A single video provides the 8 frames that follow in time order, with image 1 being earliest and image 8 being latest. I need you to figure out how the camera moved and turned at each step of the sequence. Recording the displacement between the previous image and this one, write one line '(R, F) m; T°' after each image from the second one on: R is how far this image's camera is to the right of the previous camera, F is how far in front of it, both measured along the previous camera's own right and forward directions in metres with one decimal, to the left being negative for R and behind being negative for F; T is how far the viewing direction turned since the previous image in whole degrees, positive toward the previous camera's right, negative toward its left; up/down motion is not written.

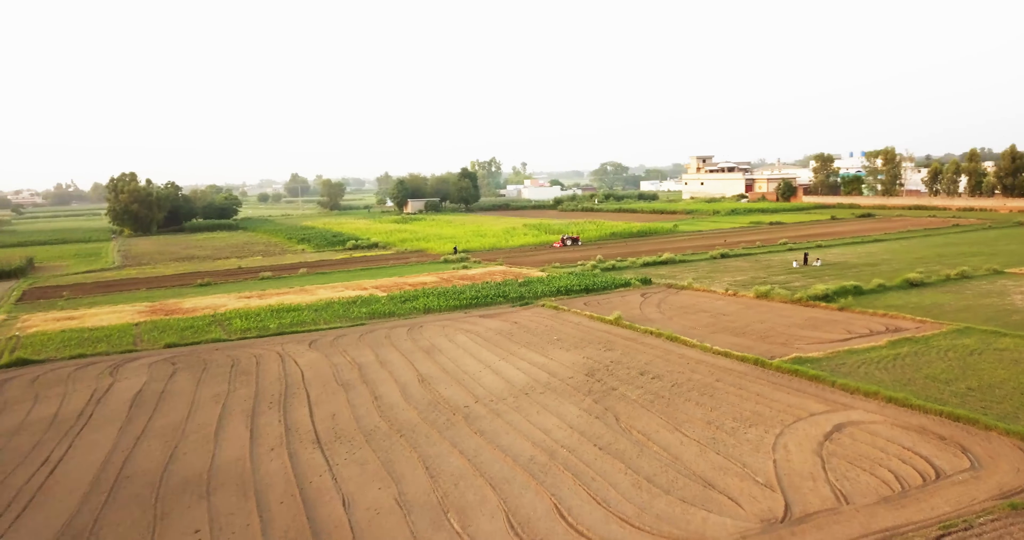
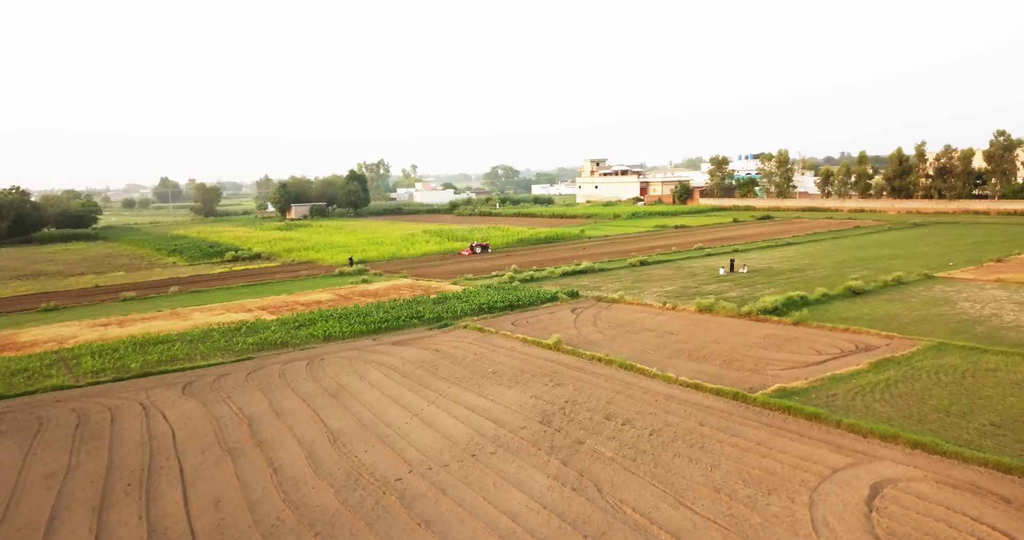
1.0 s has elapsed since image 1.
(-0.6, +2.4) m; +8°
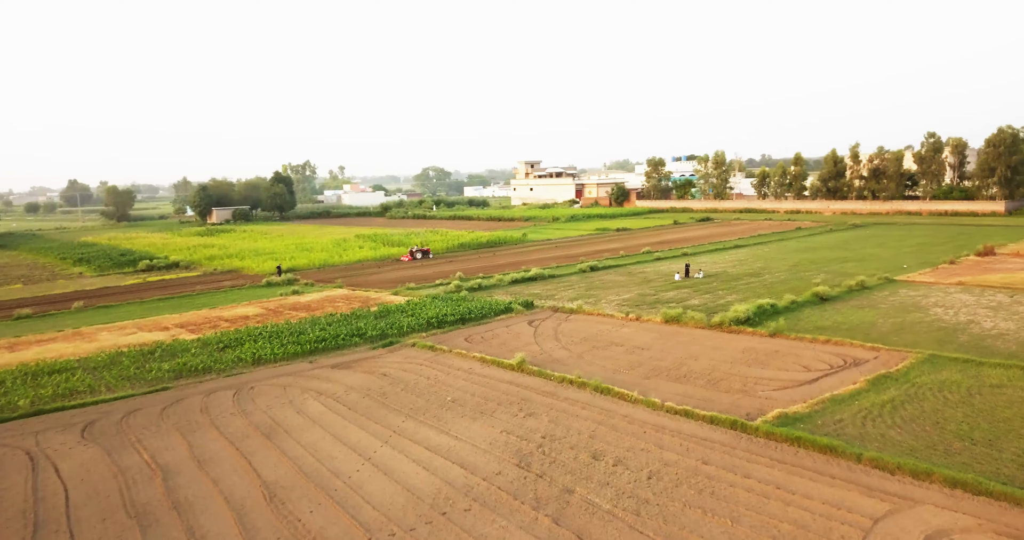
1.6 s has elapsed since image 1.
(-0.4, +1.5) m; +5°
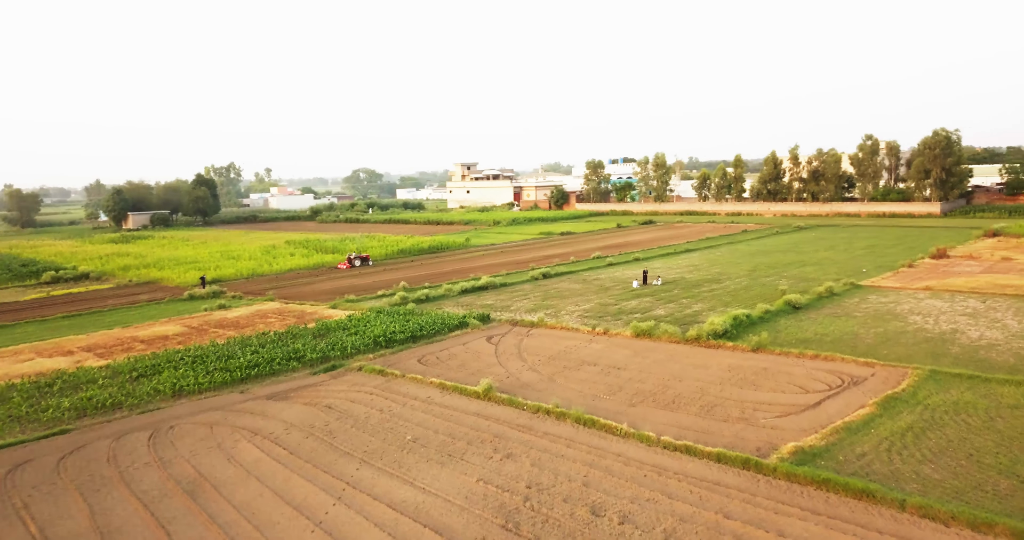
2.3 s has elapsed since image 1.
(-0.5, +1.5) m; +5°
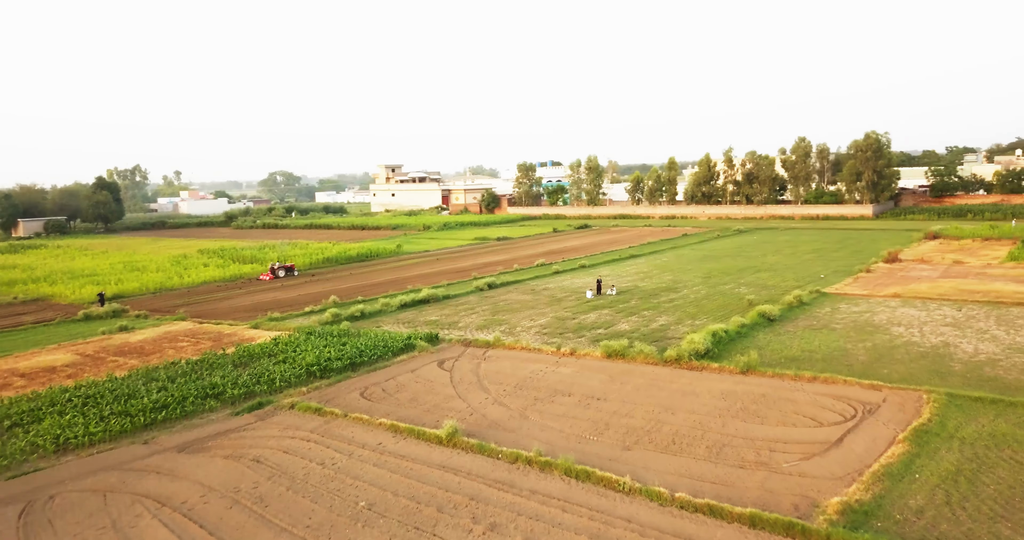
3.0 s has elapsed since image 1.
(-0.5, +1.8) m; +6°
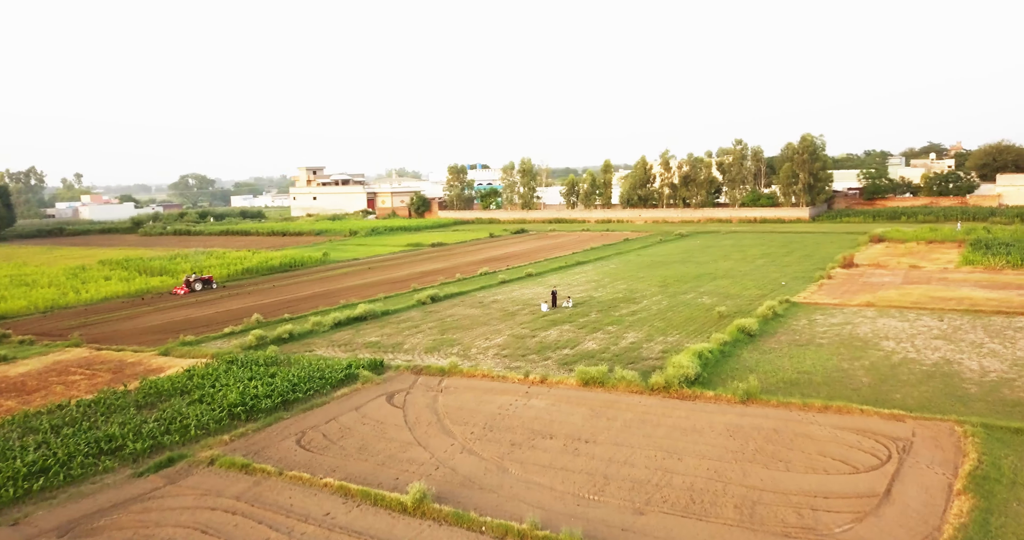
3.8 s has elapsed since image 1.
(-0.5, +1.8) m; +6°
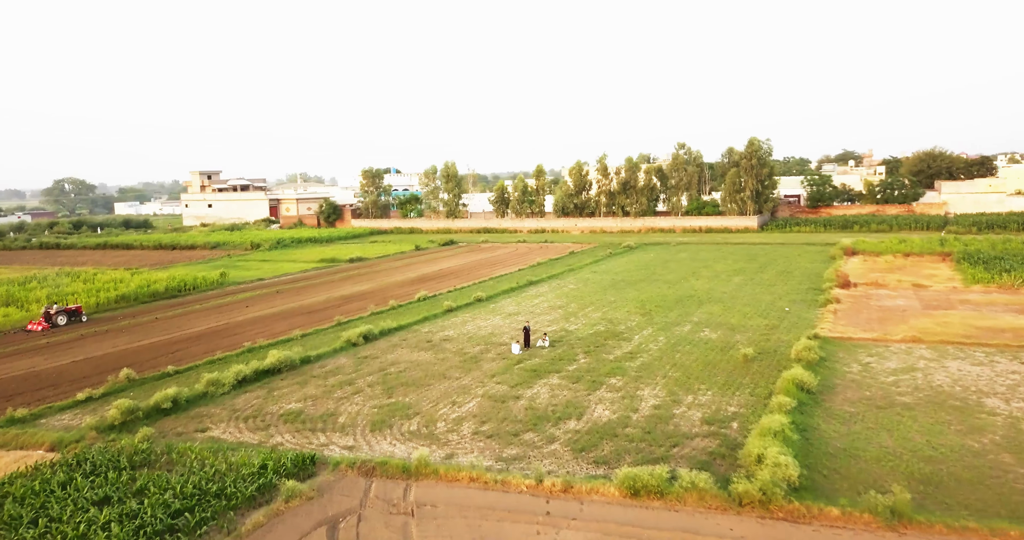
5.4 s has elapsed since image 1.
(-1.0, +3.9) m; +7°
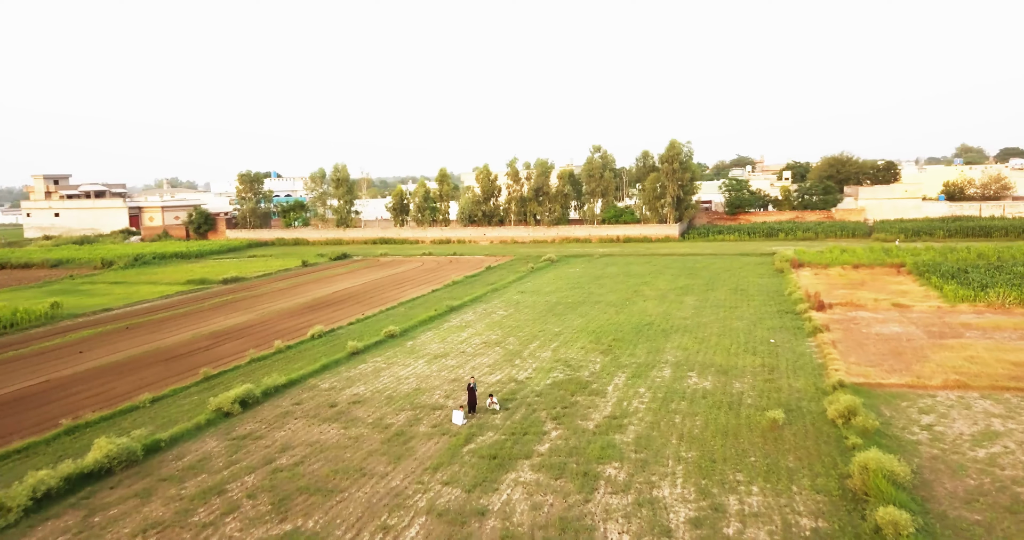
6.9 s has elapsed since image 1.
(-0.7, +3.7) m; +8°
